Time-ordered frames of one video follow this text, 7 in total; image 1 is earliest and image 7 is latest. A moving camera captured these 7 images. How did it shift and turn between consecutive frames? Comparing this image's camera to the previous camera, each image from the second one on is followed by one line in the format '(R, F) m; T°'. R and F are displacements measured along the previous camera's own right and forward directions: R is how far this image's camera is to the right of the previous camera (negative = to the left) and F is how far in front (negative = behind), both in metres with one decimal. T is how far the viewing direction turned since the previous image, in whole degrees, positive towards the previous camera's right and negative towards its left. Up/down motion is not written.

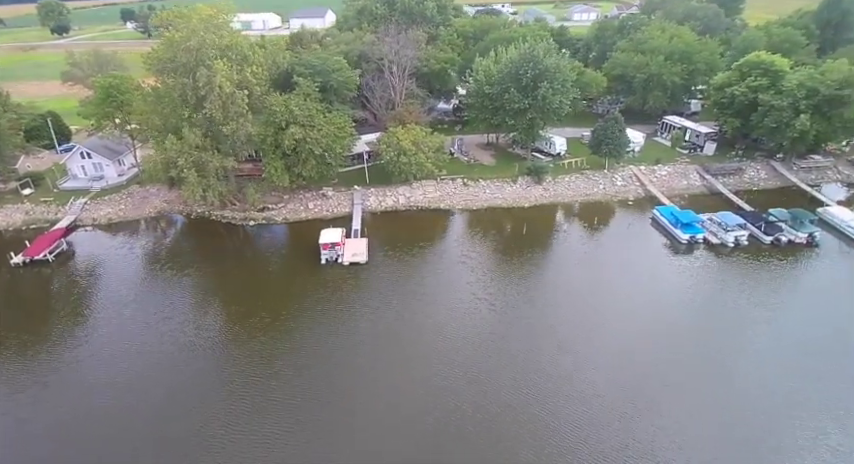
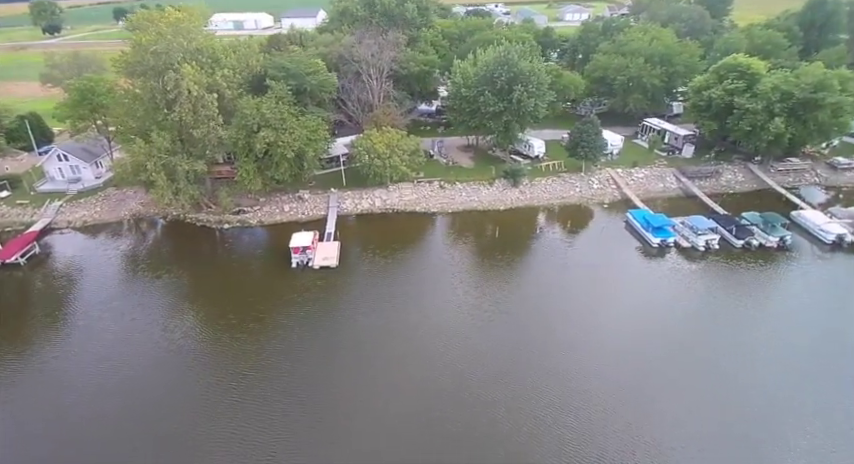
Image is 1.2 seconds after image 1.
(+2.2, 0.0) m; 0°
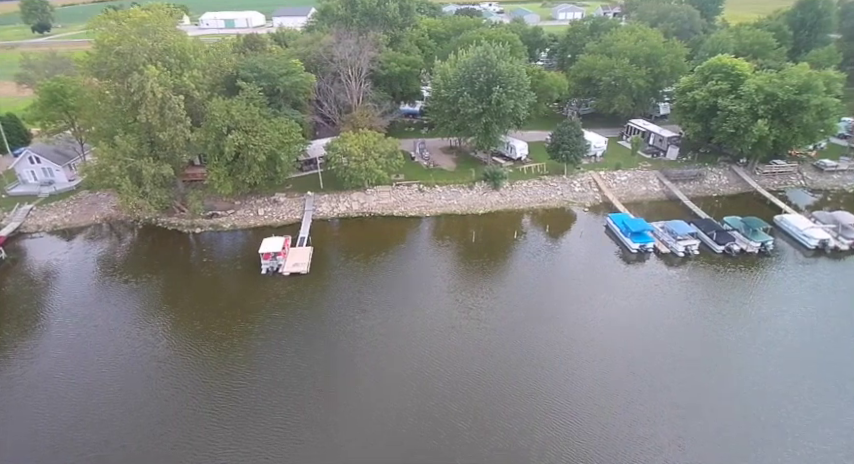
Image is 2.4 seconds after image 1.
(+2.0, +0.8) m; 0°
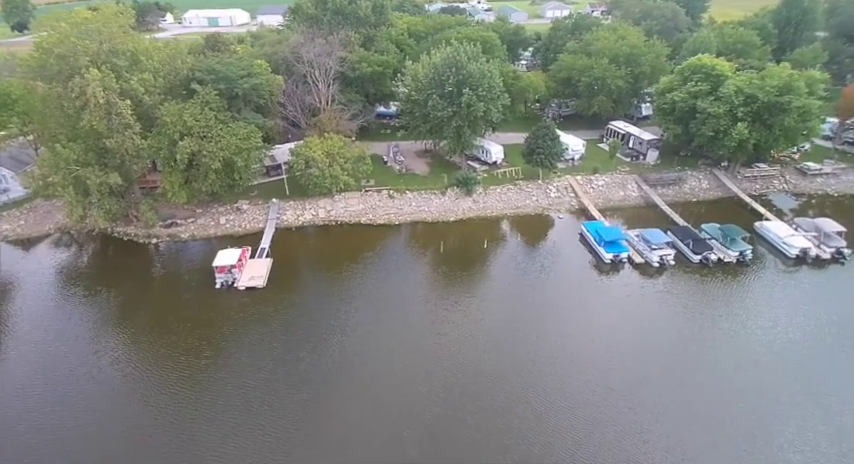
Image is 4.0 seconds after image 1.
(+2.4, +1.6) m; +1°
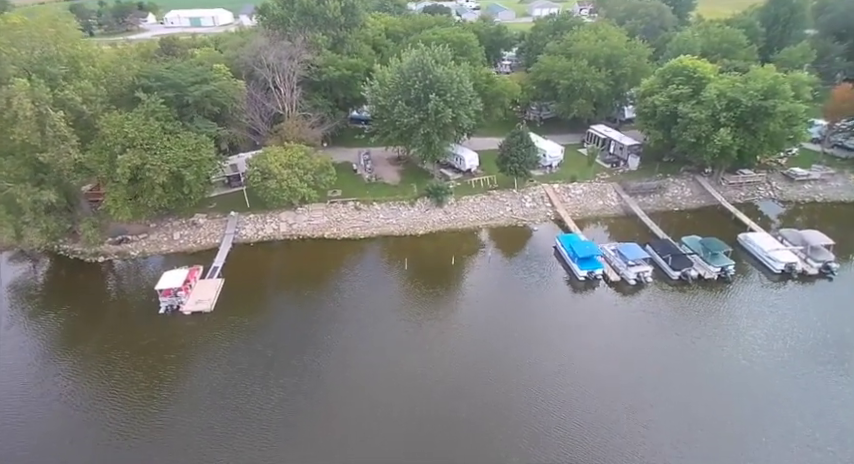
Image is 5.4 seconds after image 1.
(+2.5, +2.1) m; 0°
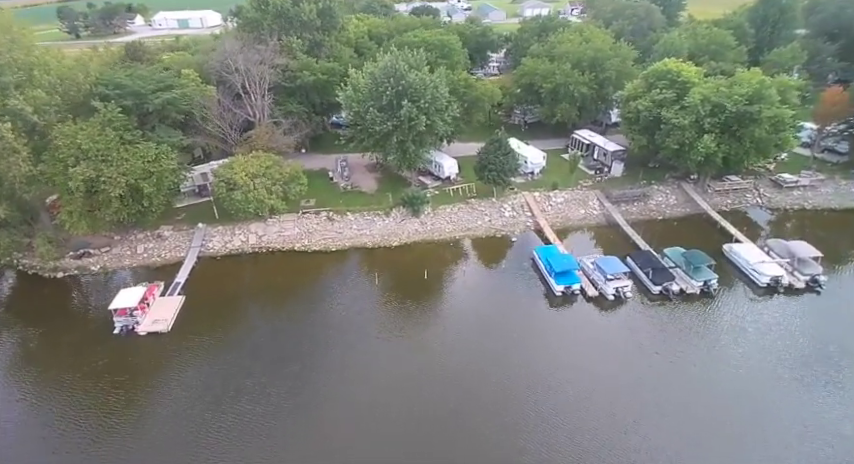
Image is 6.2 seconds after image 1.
(+1.9, +1.4) m; 0°
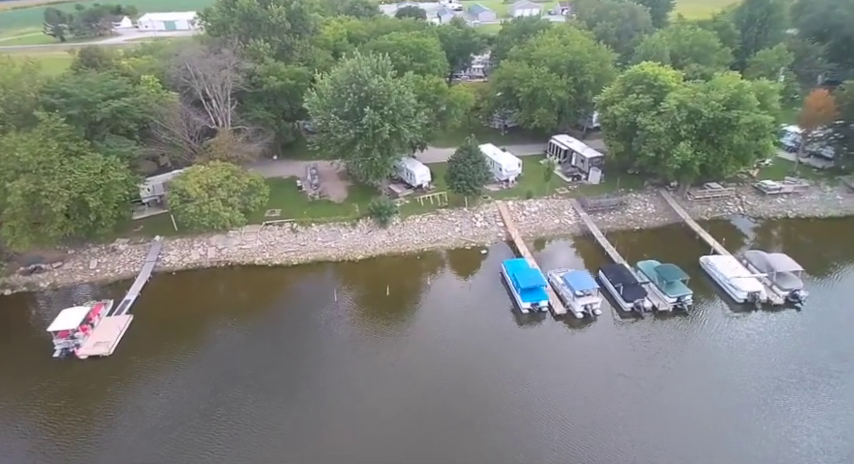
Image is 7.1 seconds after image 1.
(+2.6, +1.5) m; 0°
